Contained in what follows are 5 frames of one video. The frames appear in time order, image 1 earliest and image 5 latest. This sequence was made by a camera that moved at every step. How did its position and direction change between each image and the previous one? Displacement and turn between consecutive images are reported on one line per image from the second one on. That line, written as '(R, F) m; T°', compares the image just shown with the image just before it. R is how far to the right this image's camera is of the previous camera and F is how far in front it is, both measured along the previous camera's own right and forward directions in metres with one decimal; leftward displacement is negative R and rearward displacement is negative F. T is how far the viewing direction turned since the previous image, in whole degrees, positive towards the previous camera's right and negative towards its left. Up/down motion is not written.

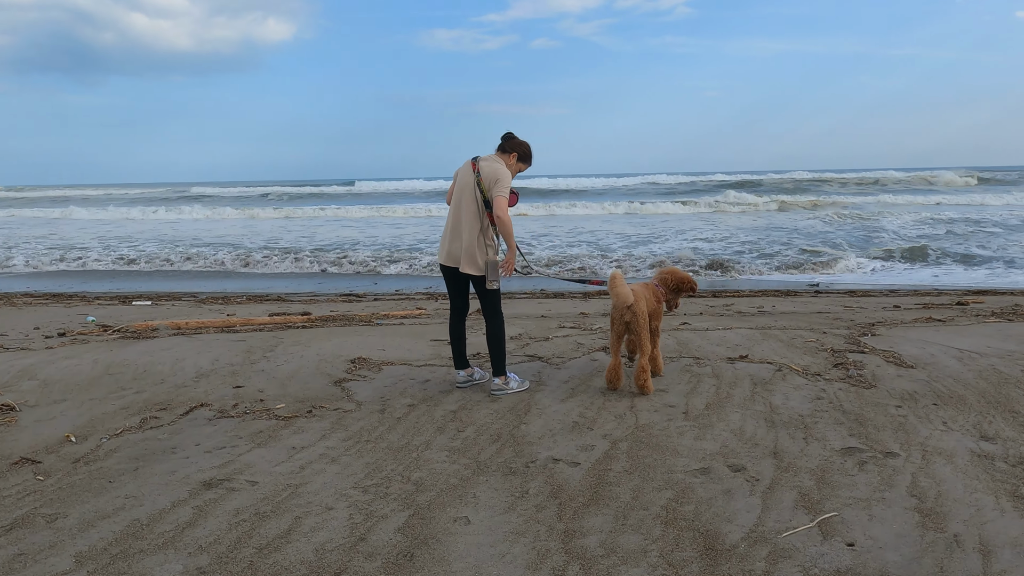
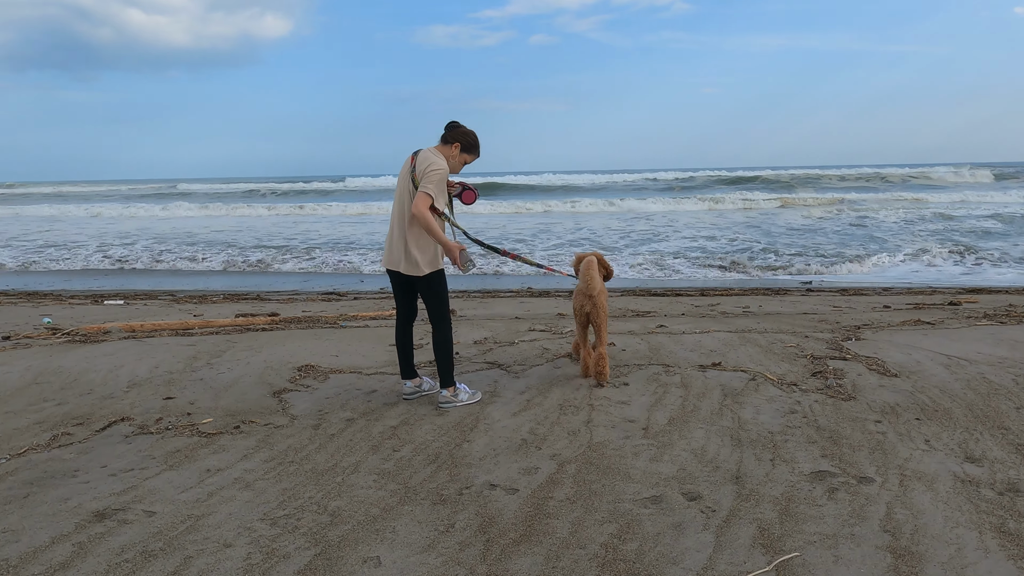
(+0.2, +0.3) m; 0°
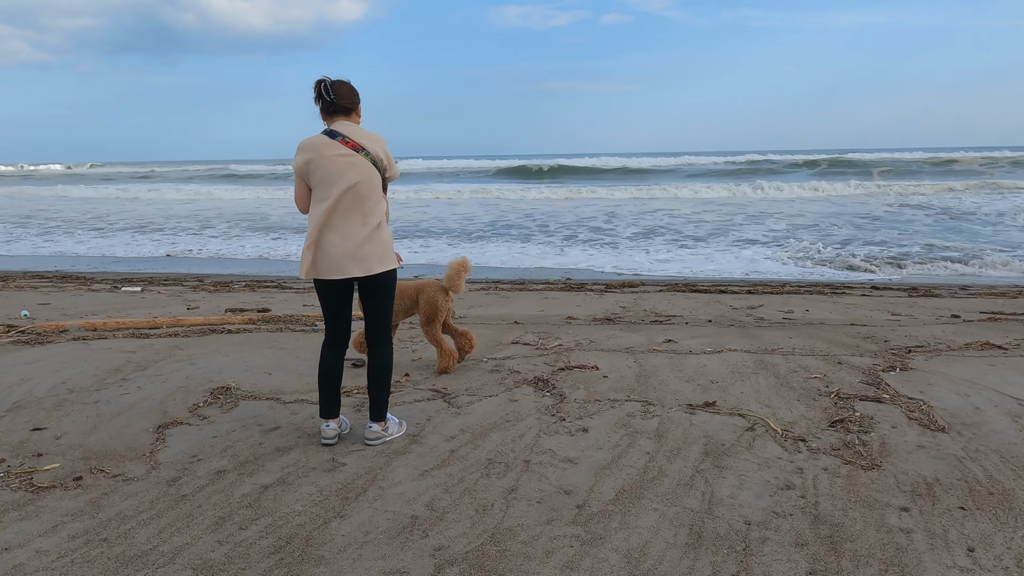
(+0.5, +0.8) m; -5°
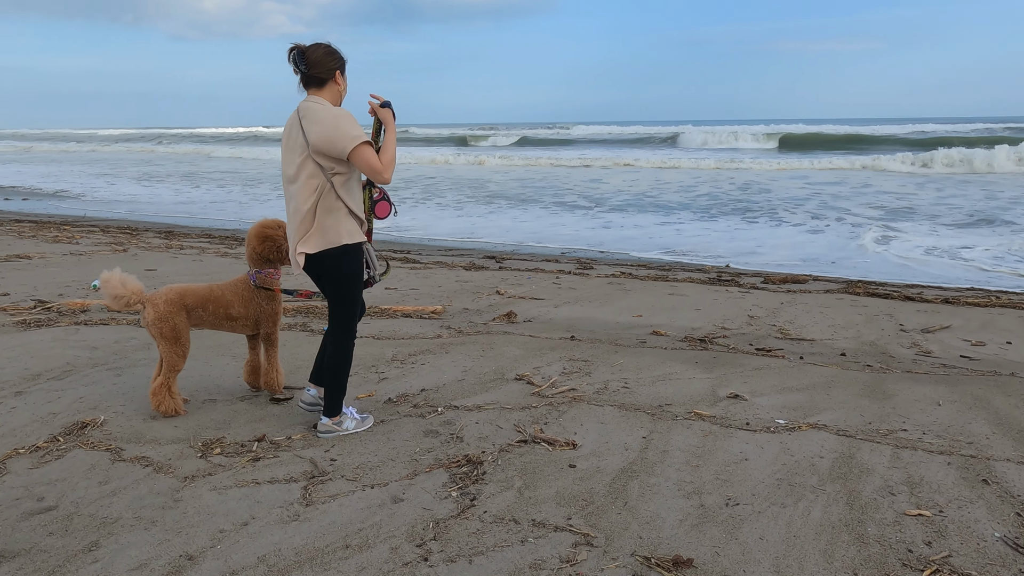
(+0.9, +1.4) m; -15°
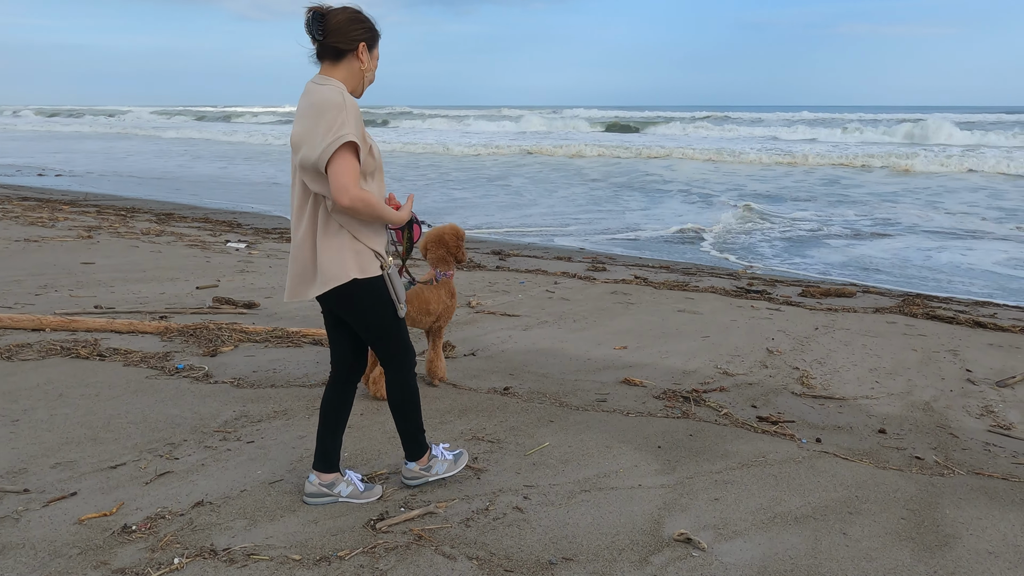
(+0.6, +1.3) m; -4°
